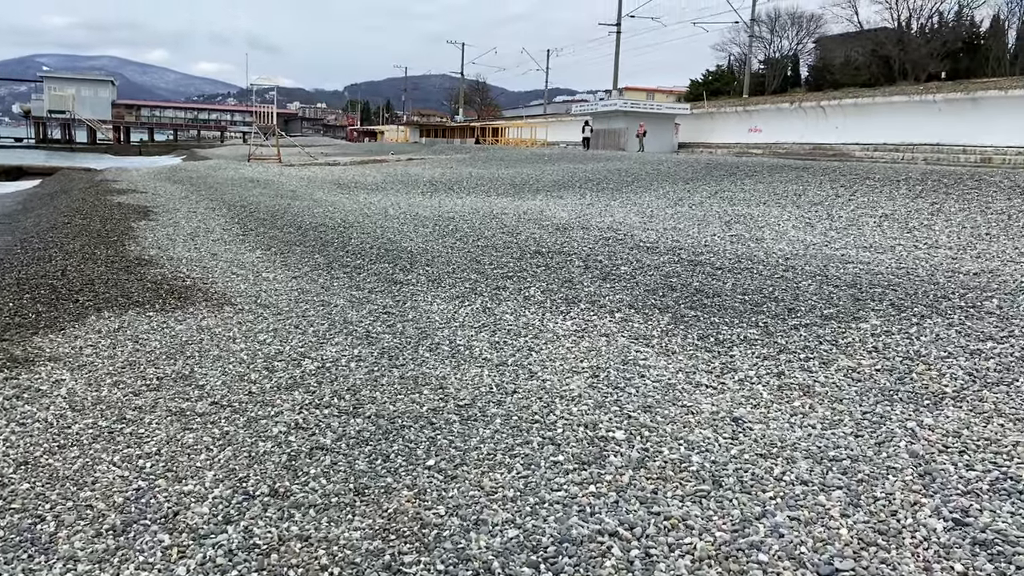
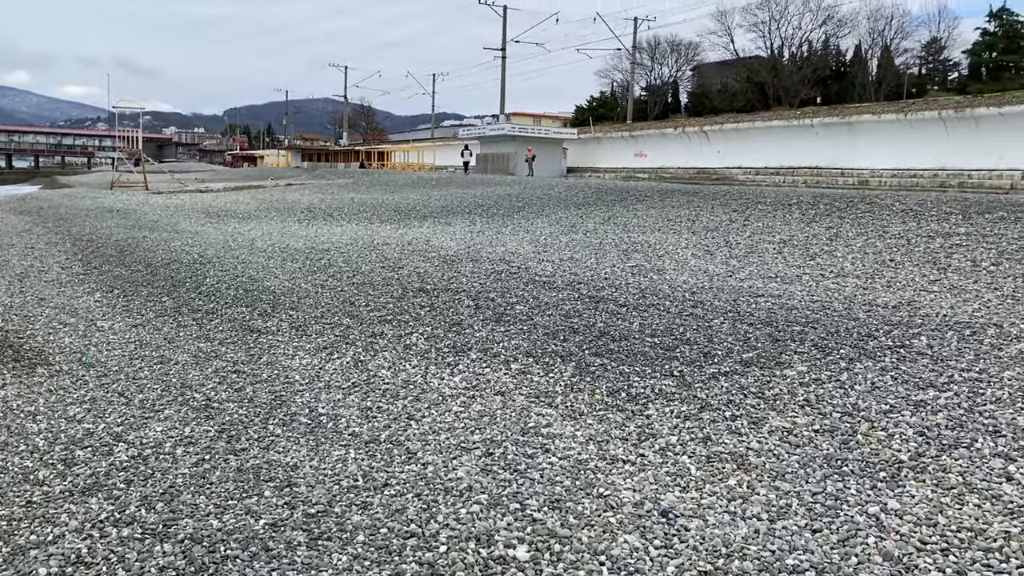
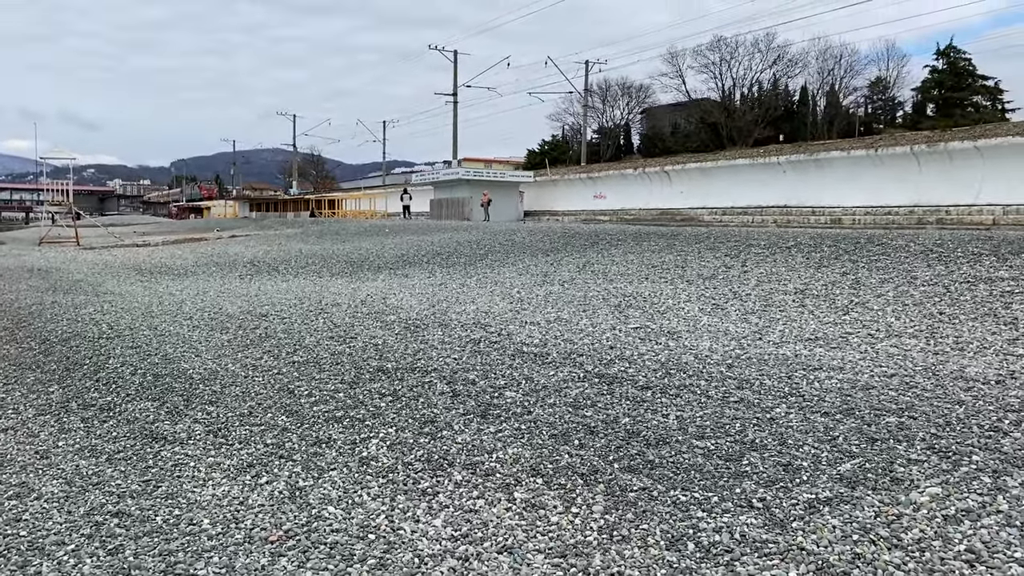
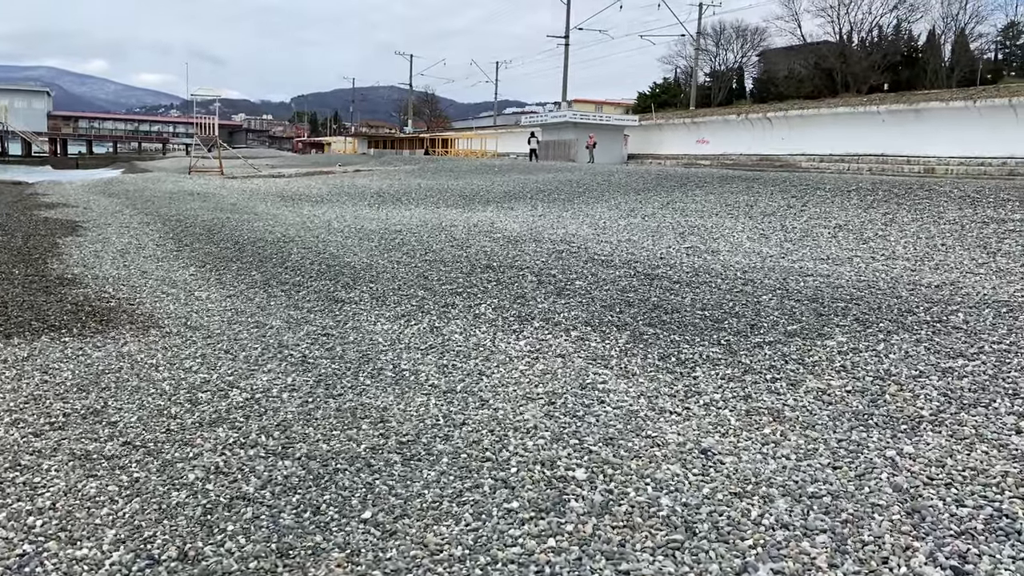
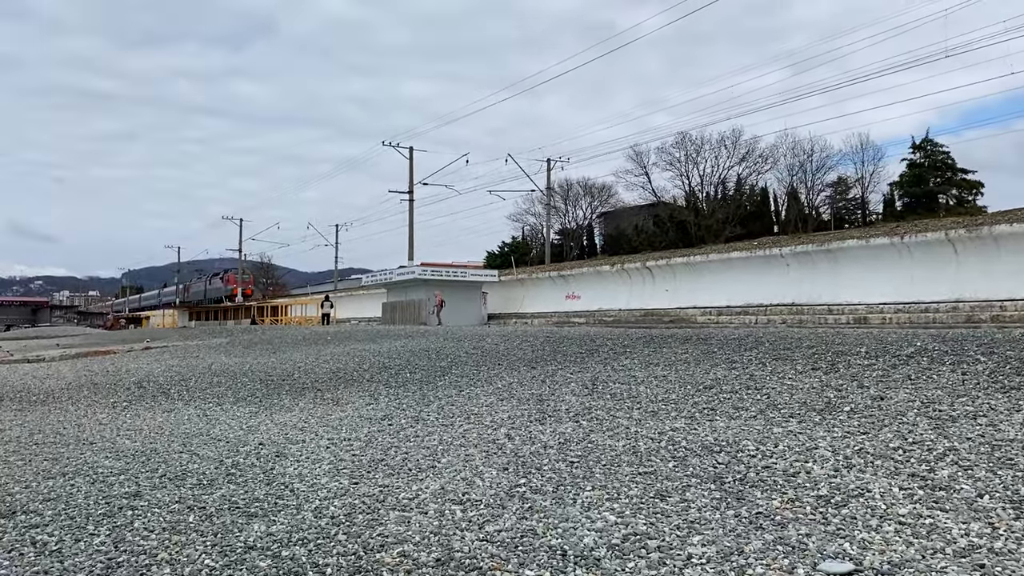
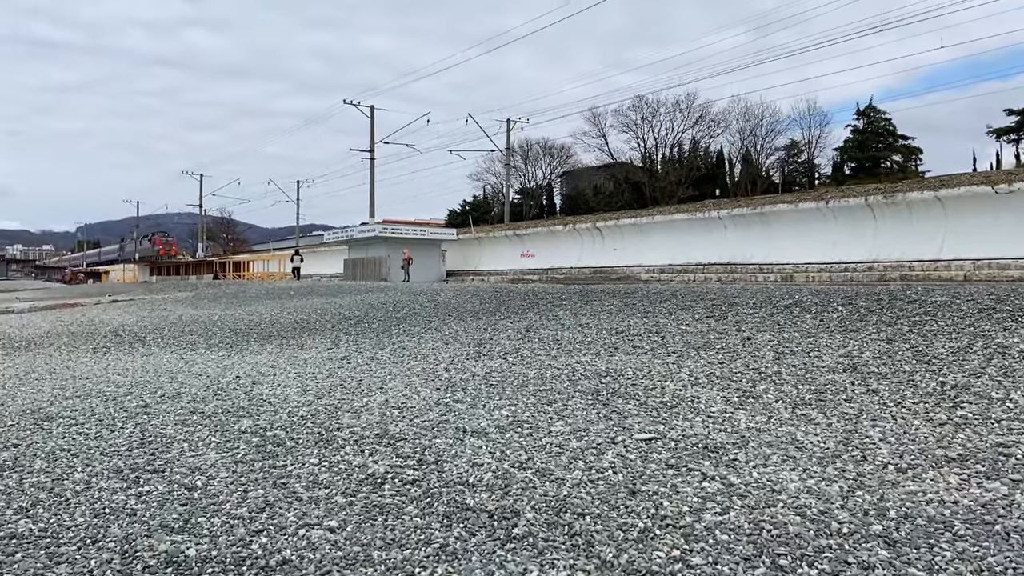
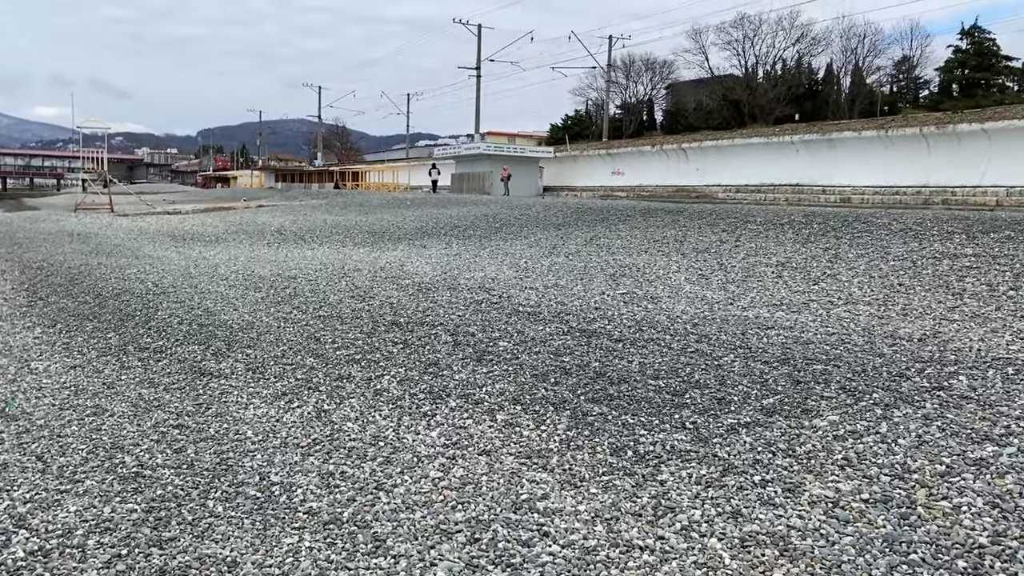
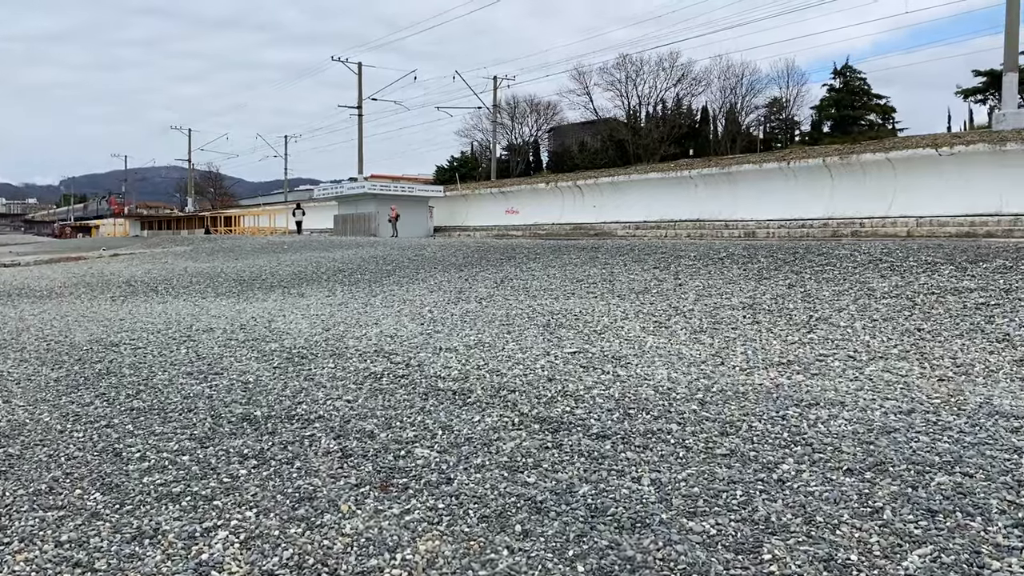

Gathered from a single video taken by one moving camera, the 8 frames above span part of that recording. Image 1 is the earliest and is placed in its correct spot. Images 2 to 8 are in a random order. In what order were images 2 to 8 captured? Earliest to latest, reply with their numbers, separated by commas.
4, 2, 7, 3, 8, 6, 5
